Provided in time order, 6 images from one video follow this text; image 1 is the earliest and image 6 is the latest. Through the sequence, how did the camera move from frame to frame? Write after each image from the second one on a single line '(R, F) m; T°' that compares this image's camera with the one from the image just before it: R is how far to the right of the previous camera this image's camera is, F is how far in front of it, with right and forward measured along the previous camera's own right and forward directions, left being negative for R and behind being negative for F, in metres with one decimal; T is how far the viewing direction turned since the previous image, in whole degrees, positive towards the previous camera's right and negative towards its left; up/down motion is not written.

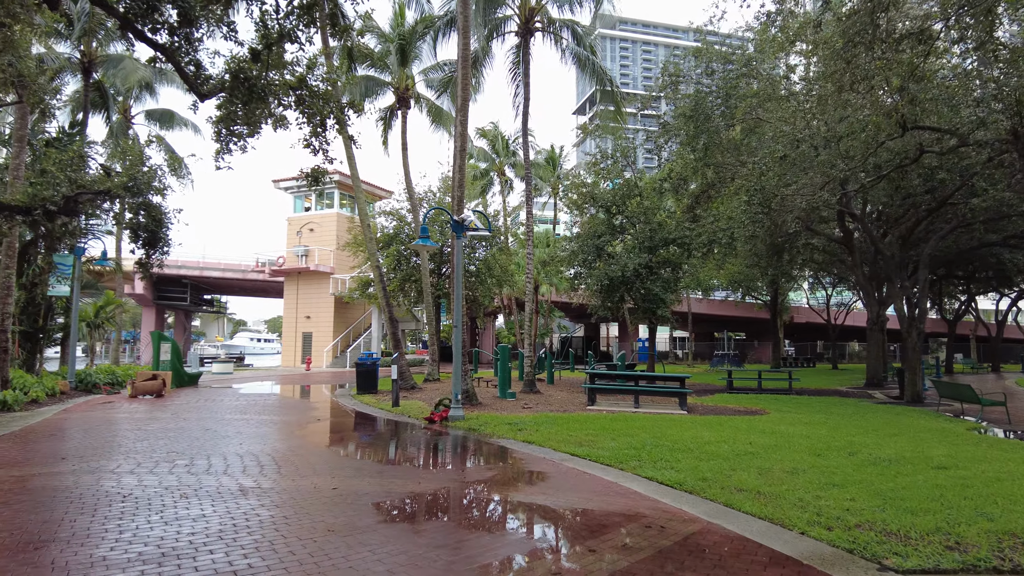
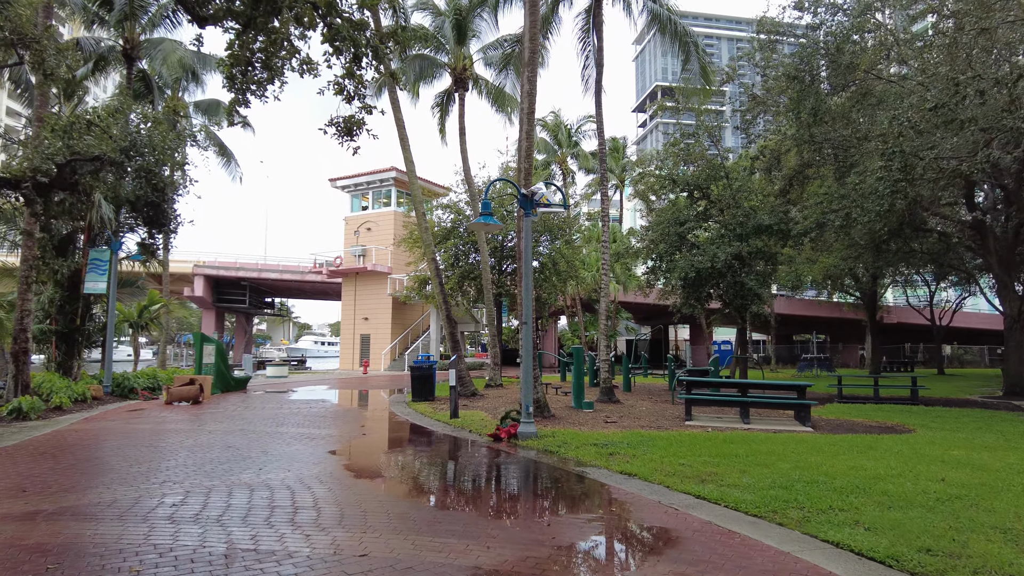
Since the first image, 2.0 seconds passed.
(-0.3, +2.0) m; -5°
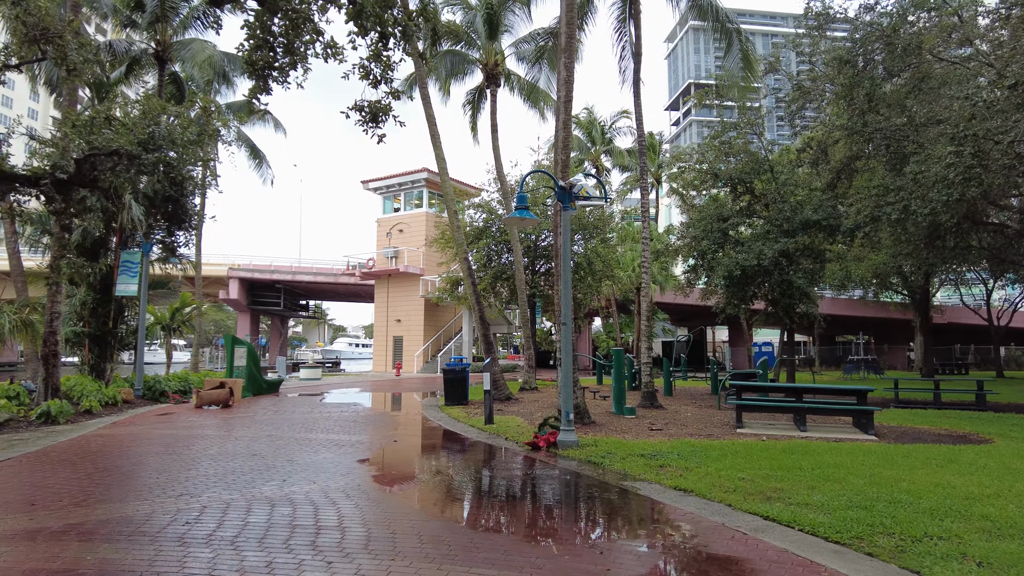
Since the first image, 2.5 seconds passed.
(-0.1, +0.5) m; -3°
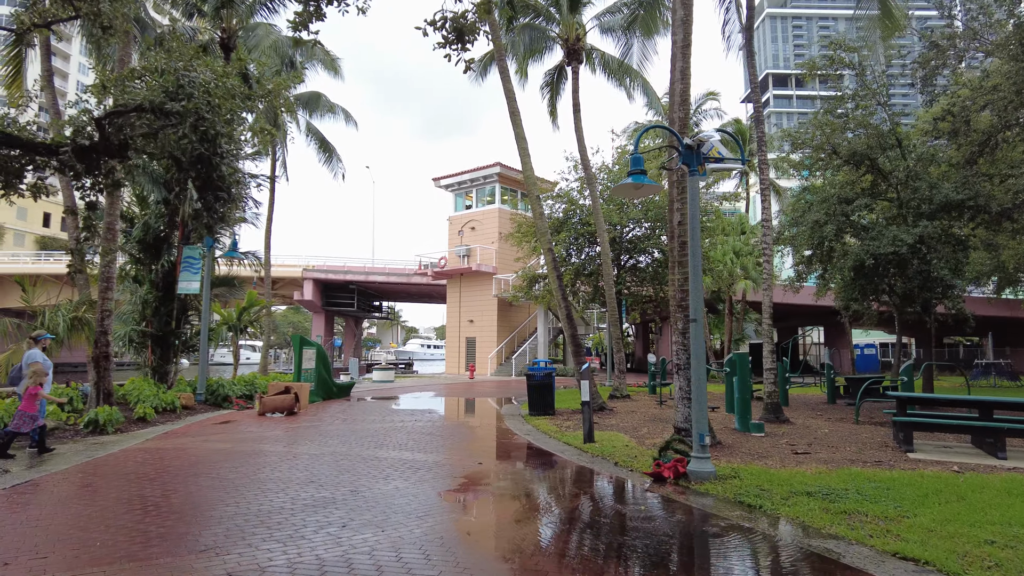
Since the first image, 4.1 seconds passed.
(-0.5, +1.7) m; -6°
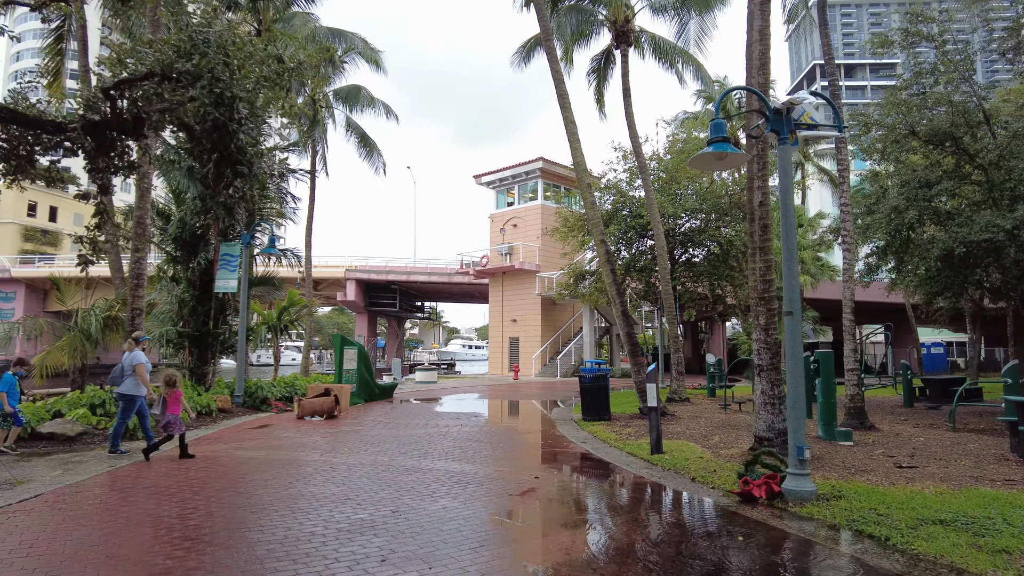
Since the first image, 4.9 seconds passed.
(-0.2, +0.9) m; -4°
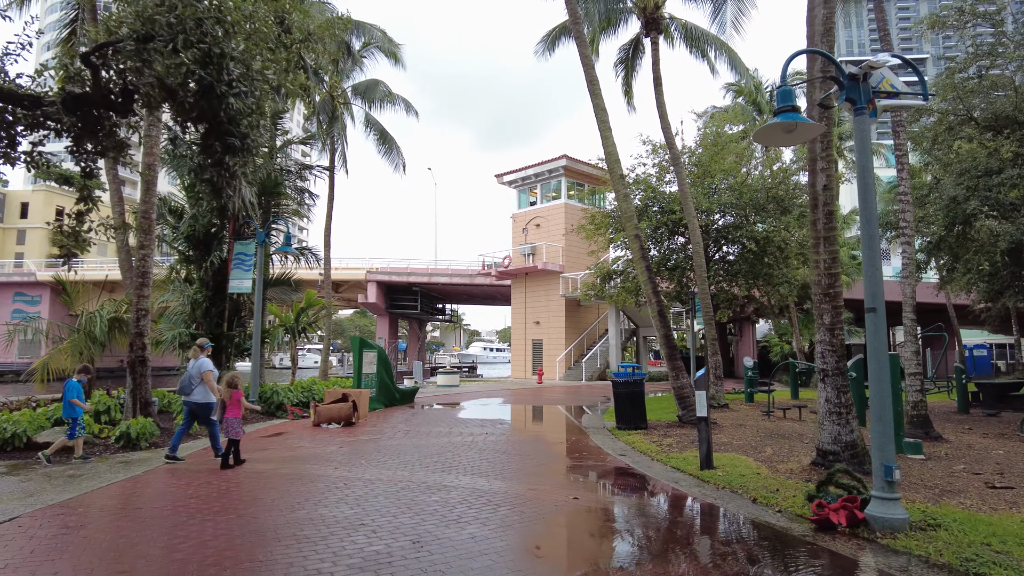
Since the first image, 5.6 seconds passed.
(-0.1, +0.7) m; -2°
